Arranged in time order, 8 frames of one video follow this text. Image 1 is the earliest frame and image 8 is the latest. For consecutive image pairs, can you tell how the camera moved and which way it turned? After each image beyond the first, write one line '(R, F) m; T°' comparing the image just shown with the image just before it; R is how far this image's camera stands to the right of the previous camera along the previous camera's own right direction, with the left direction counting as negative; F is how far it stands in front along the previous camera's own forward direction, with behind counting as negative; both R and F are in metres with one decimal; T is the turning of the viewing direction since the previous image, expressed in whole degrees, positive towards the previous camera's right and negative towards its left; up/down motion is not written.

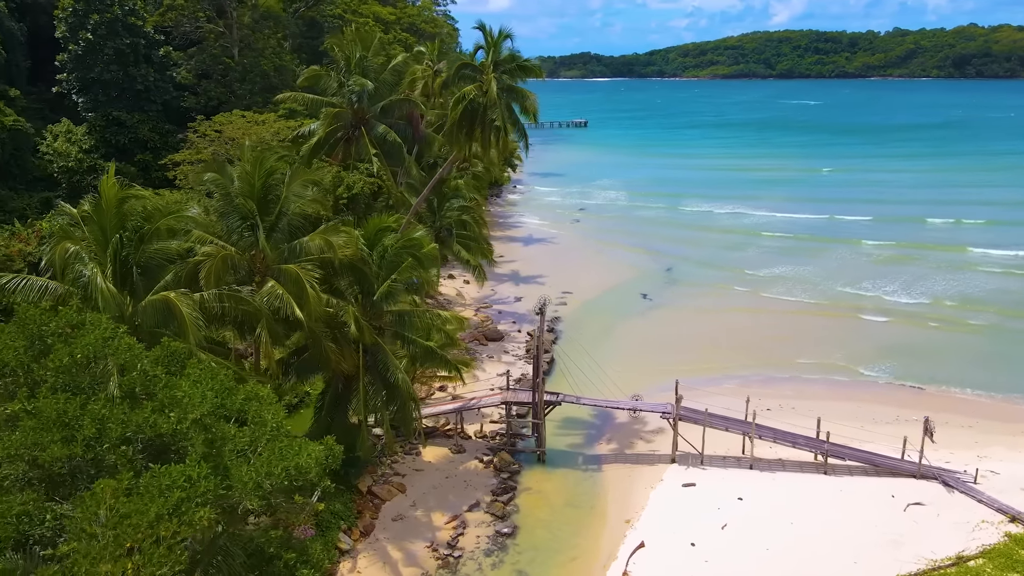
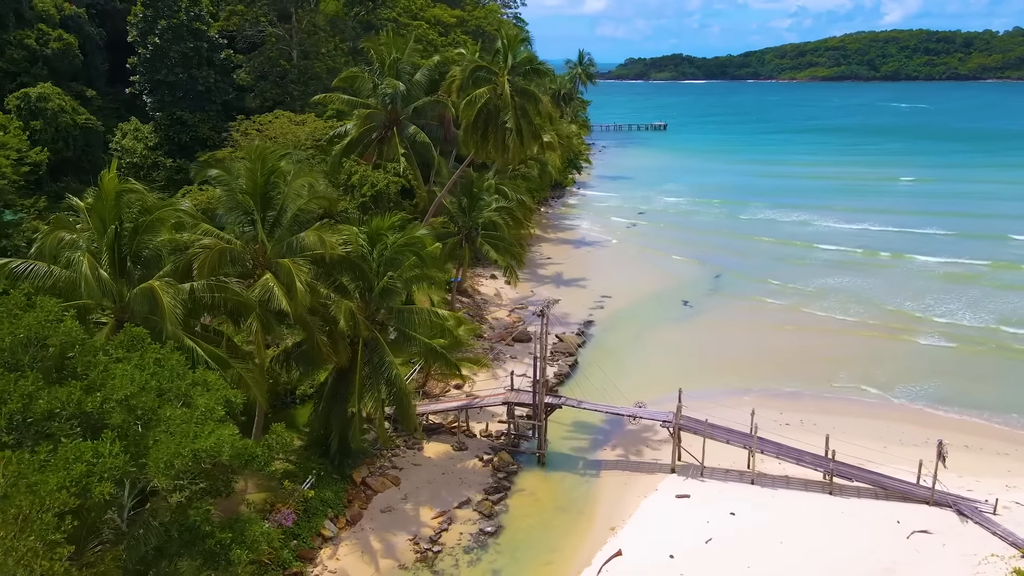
(+1.9, 0.0) m; -6°
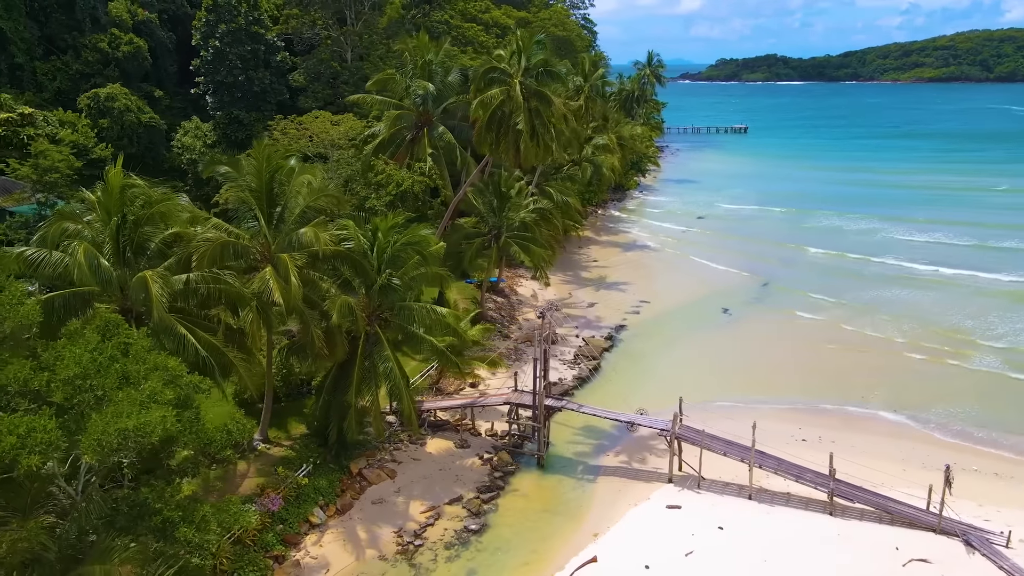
(+1.8, 0.0) m; -6°
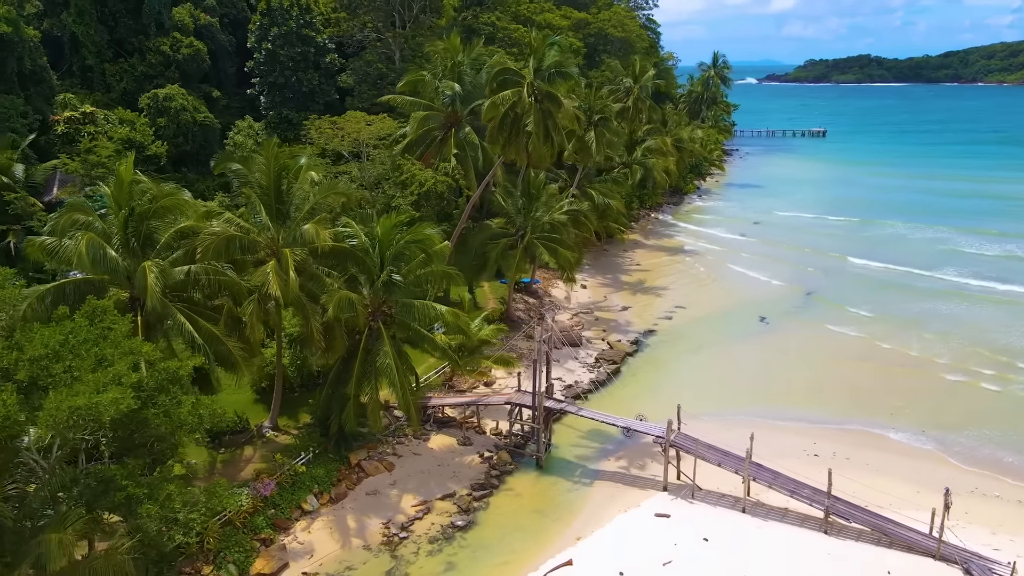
(+1.7, 0.0) m; -6°
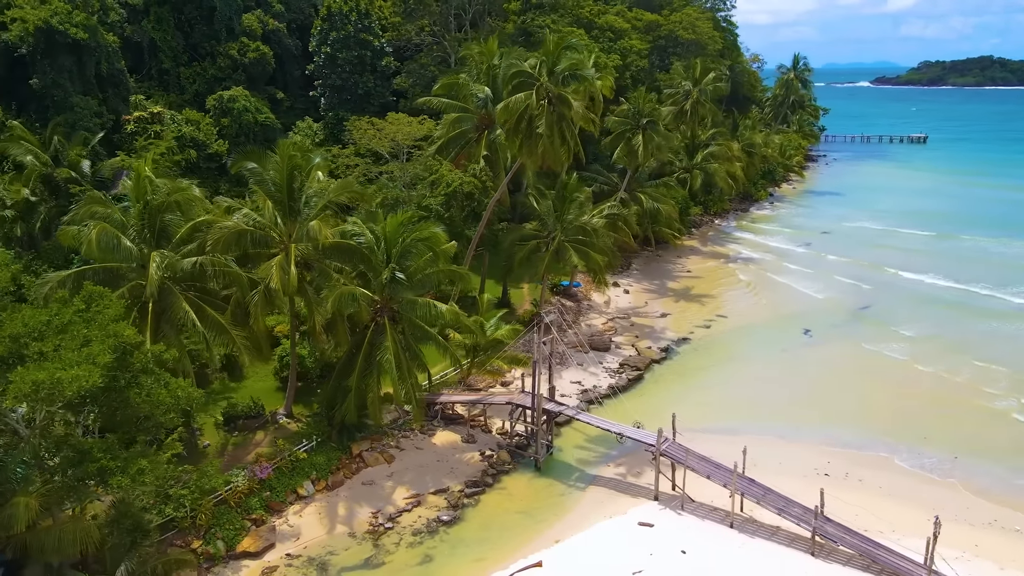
(+2.0, 0.0) m; -7°
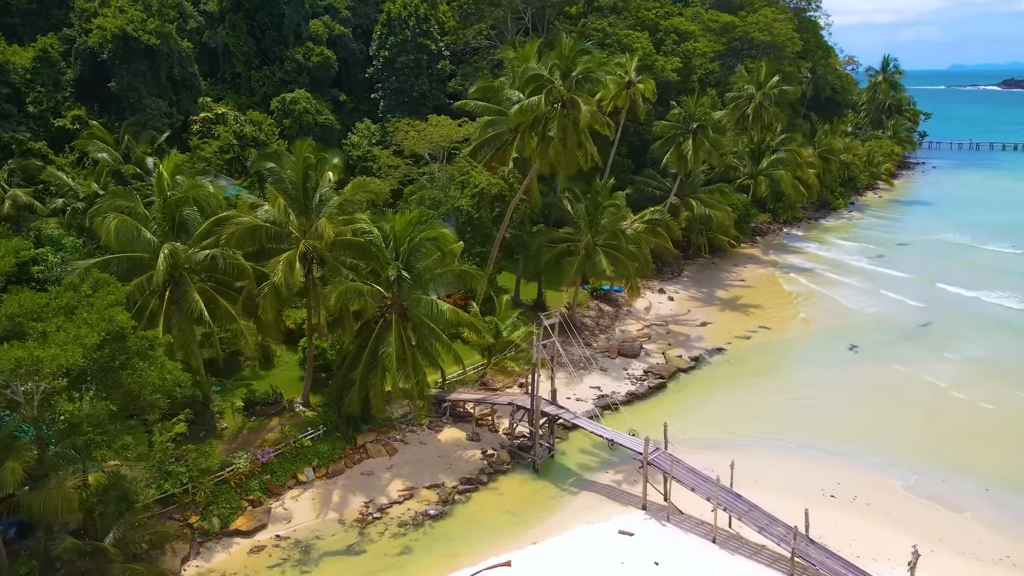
(+2.1, 0.0) m; -7°
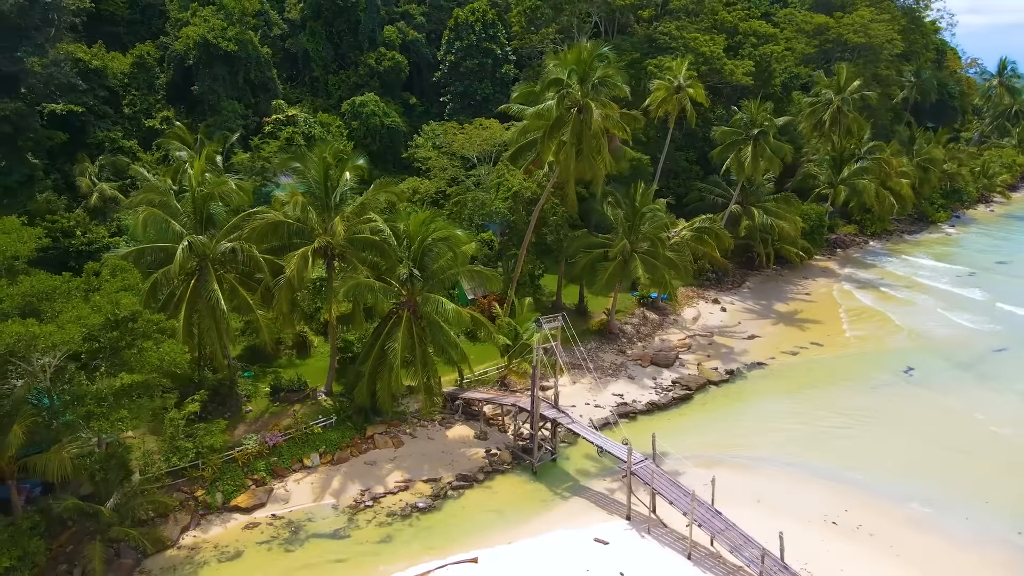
(+2.4, 0.0) m; -8°
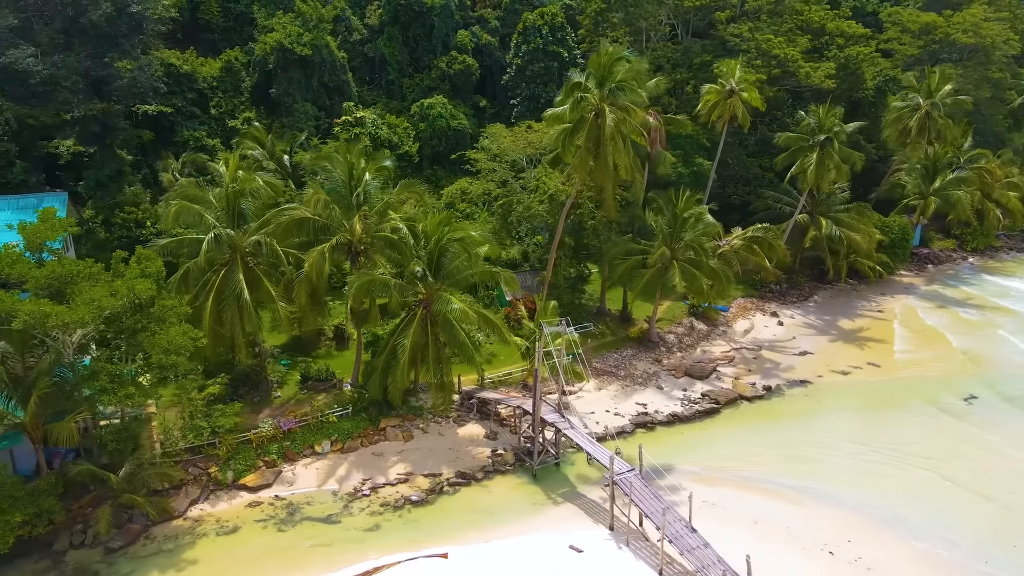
(+2.5, 0.0) m; -8°
